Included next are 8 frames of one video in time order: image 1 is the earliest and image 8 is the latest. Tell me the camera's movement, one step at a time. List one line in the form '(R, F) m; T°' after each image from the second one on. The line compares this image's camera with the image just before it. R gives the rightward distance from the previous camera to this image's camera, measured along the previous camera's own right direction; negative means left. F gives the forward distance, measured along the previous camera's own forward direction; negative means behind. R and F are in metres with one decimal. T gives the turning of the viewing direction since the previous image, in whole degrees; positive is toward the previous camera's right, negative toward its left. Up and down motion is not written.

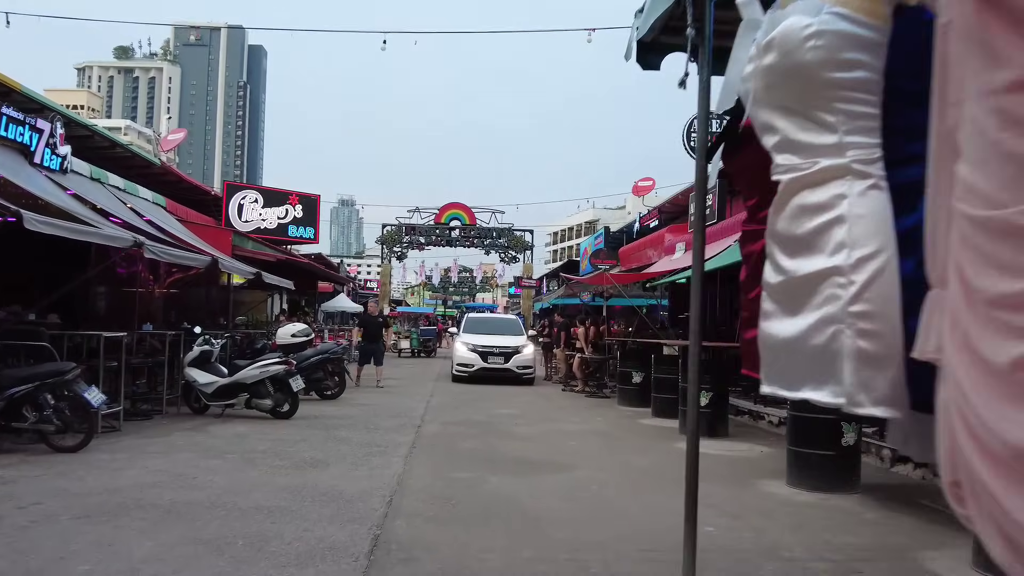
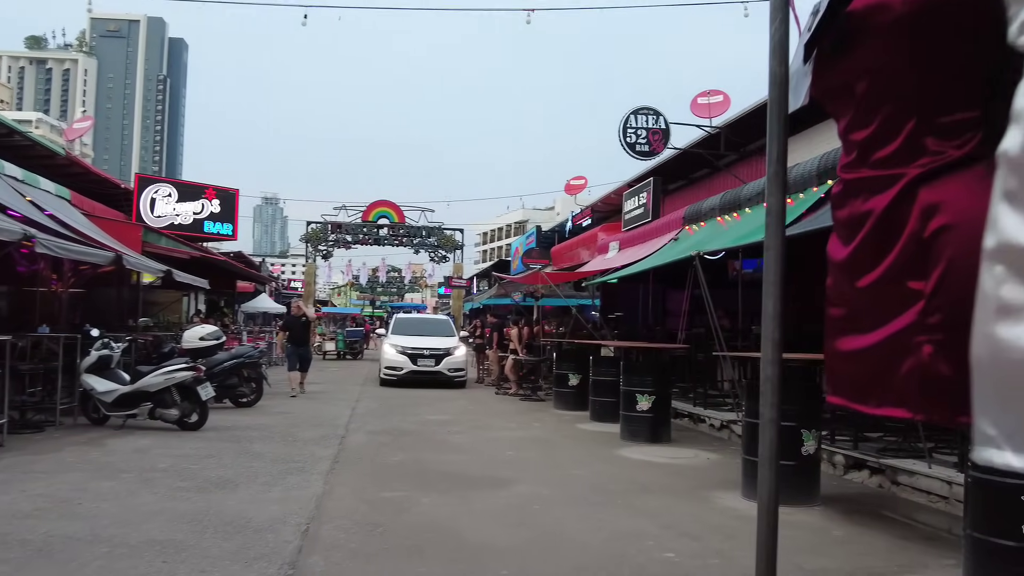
(0.0, +0.6) m; +5°
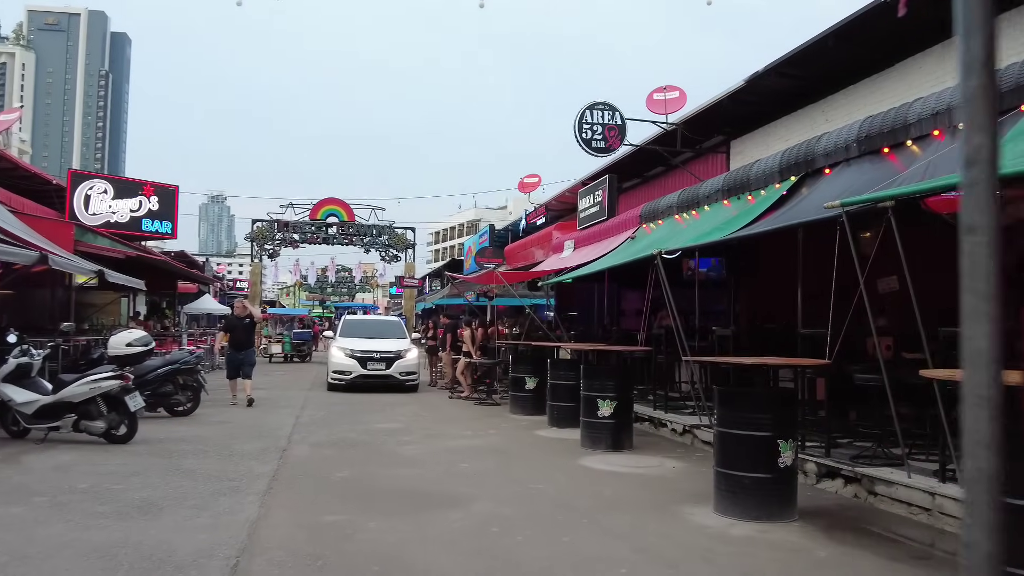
(0.0, +0.5) m; +3°
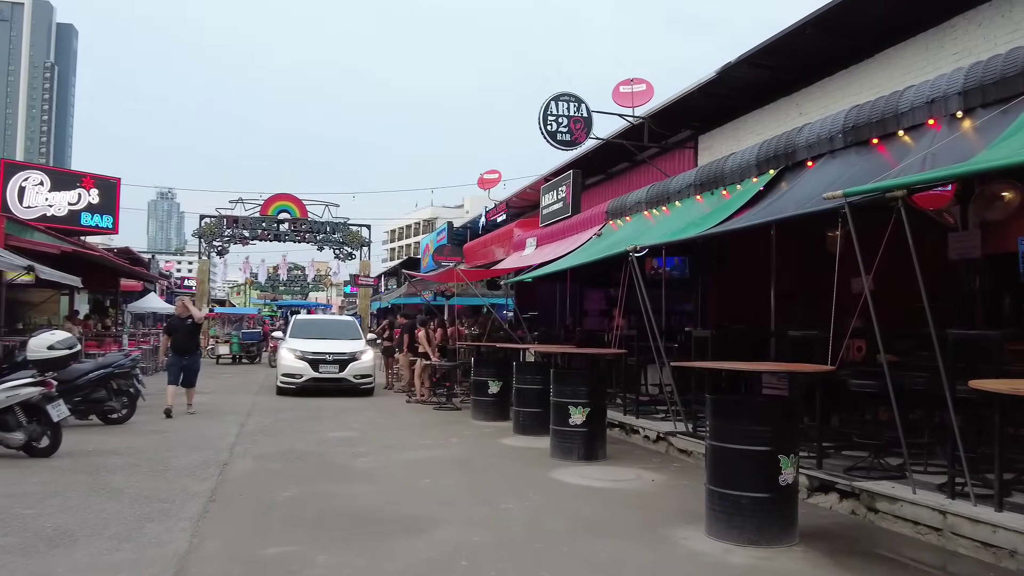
(-0.1, +0.6) m; +3°
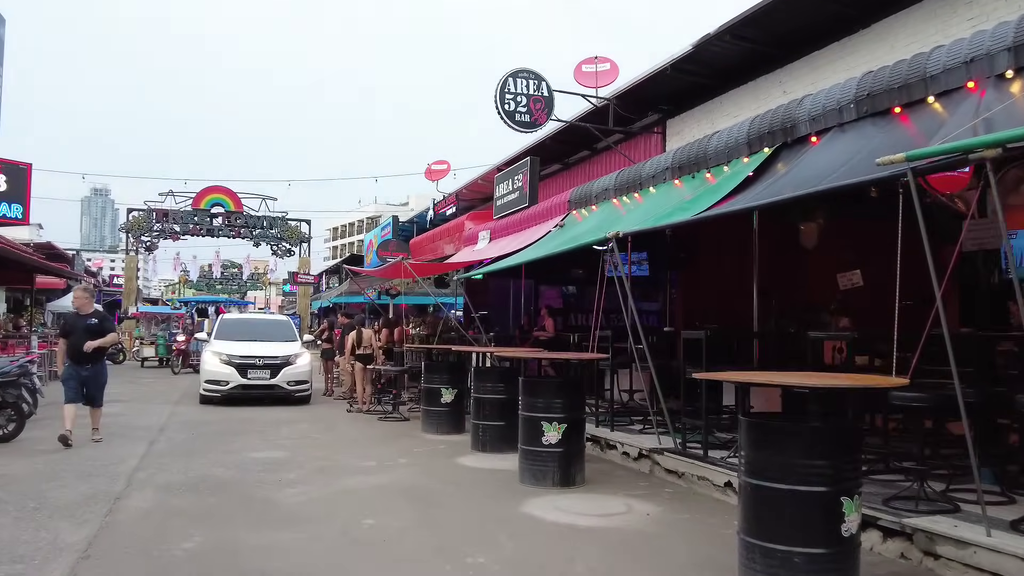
(-0.1, +1.2) m; +4°
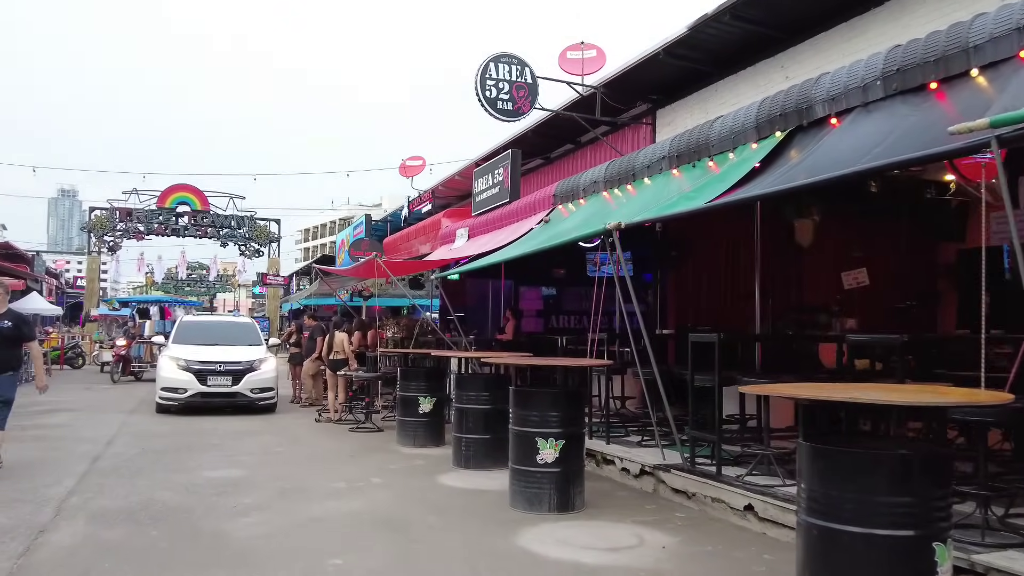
(-0.1, +0.7) m; +2°
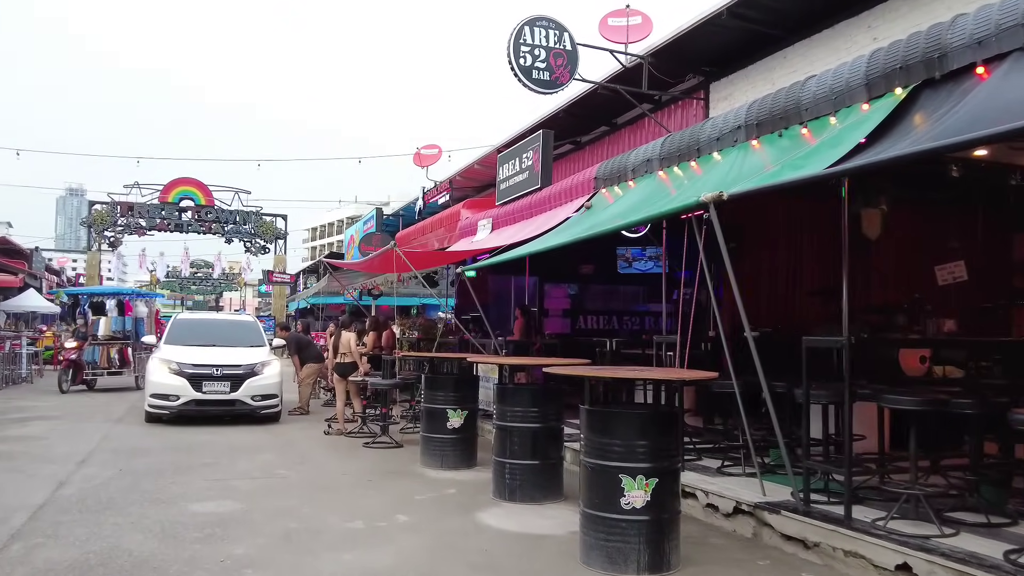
(-0.3, +1.3) m; 0°
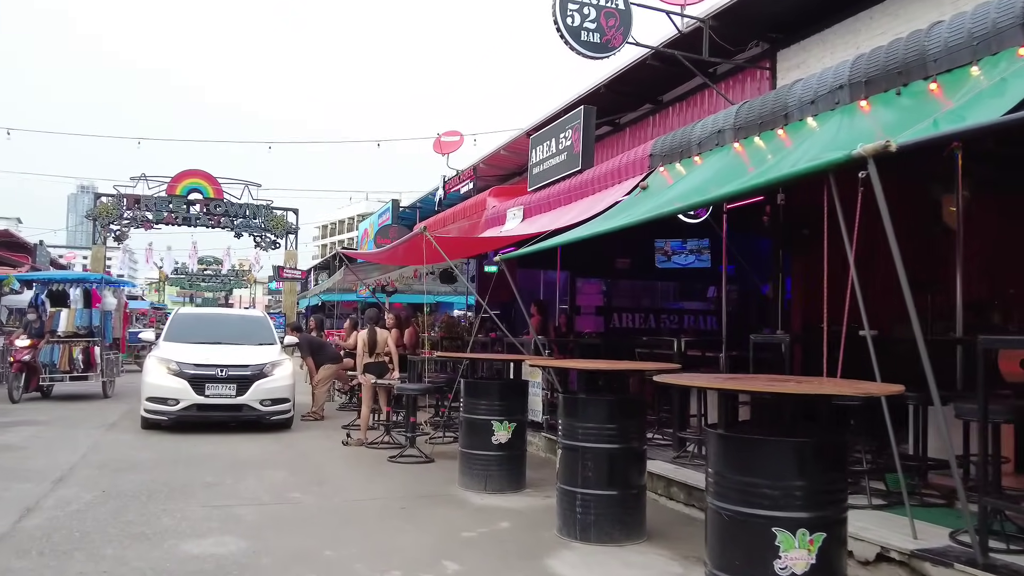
(-0.4, +1.1) m; -1°
